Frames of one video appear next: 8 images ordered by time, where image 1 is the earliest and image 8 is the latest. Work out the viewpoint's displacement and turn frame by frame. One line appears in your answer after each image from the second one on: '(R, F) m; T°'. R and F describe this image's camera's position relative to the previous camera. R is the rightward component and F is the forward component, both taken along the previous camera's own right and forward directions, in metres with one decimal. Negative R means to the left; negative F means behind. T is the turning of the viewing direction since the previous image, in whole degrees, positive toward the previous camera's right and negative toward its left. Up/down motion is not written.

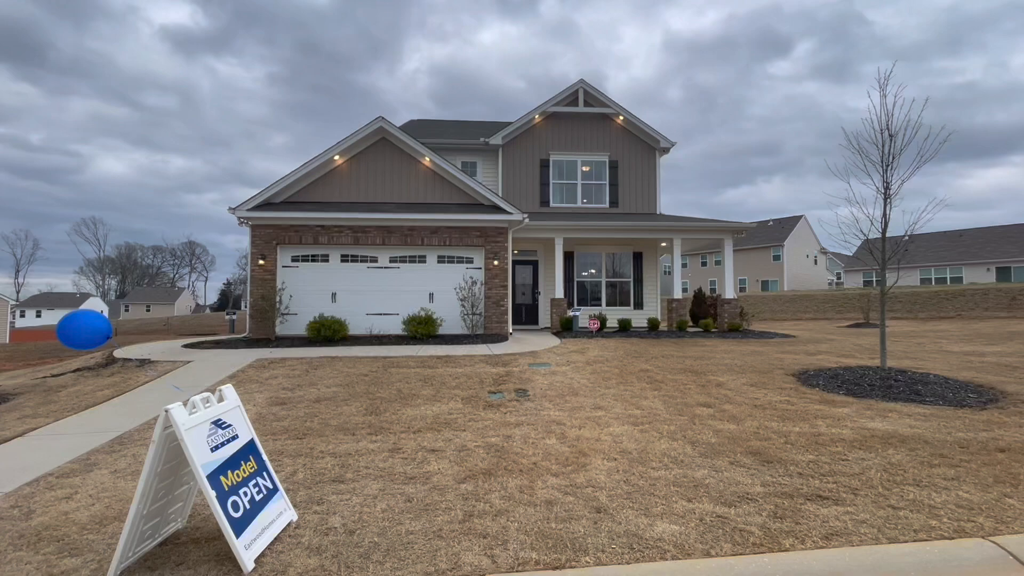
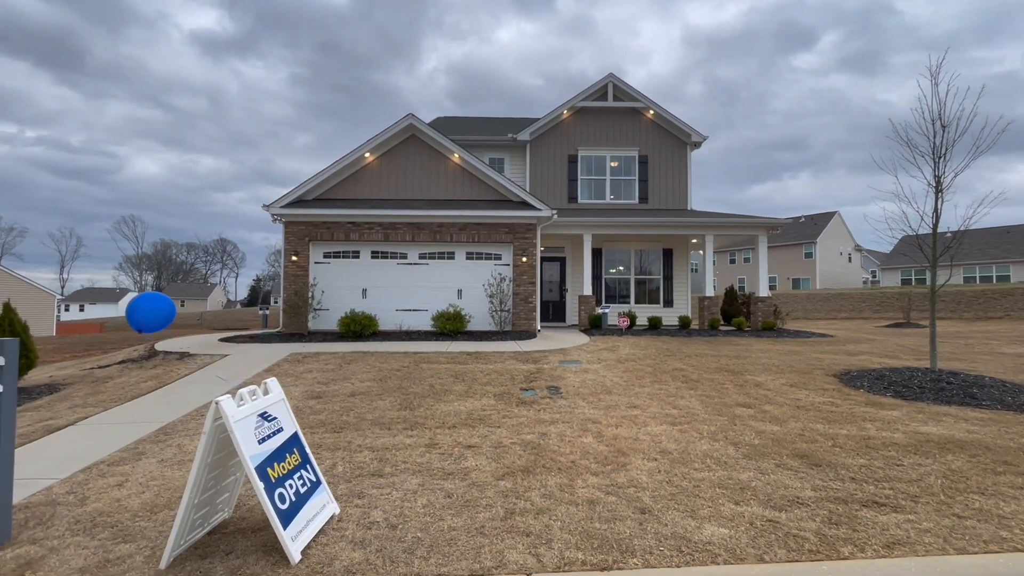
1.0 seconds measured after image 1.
(-0.2, +0.1) m; -3°
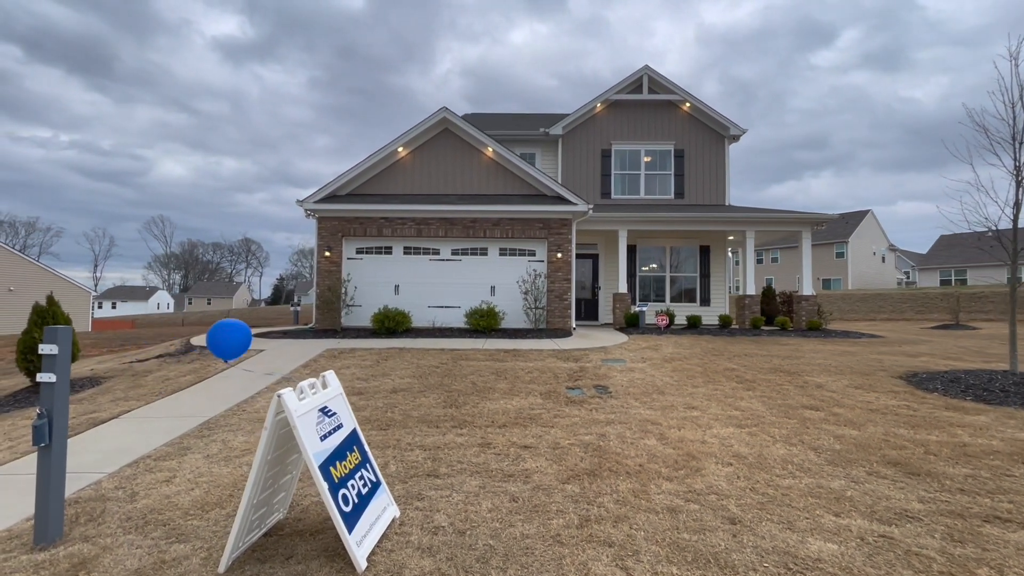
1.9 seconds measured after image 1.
(-0.4, +0.3) m; -2°
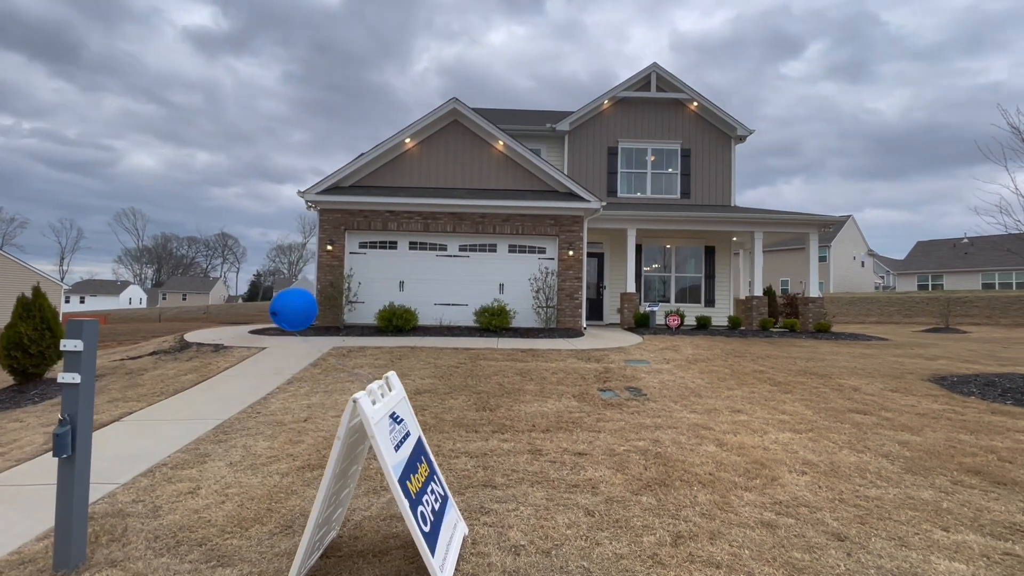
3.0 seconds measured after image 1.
(-0.7, +0.4) m; +2°
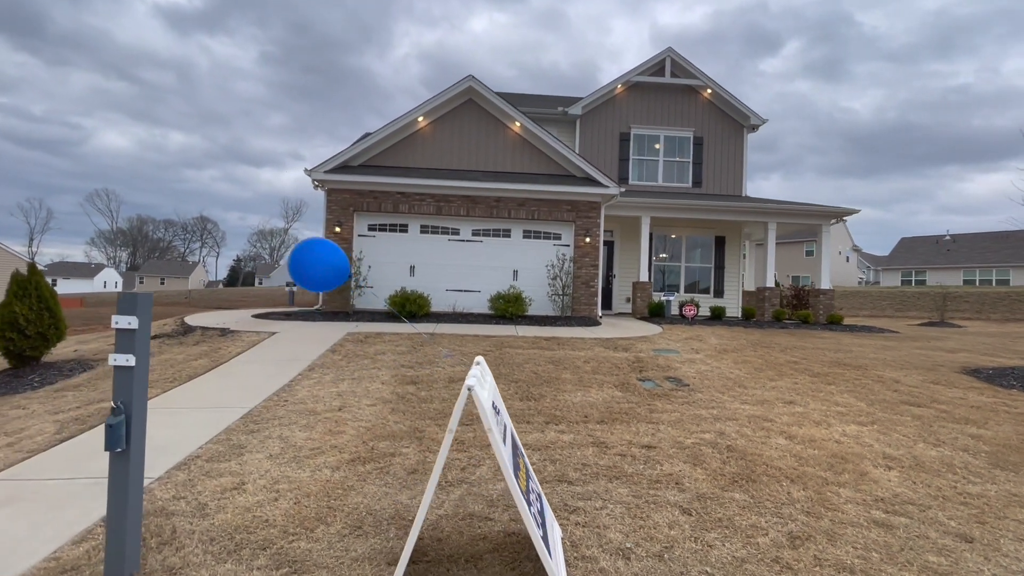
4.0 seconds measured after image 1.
(-0.8, +0.4) m; +2°
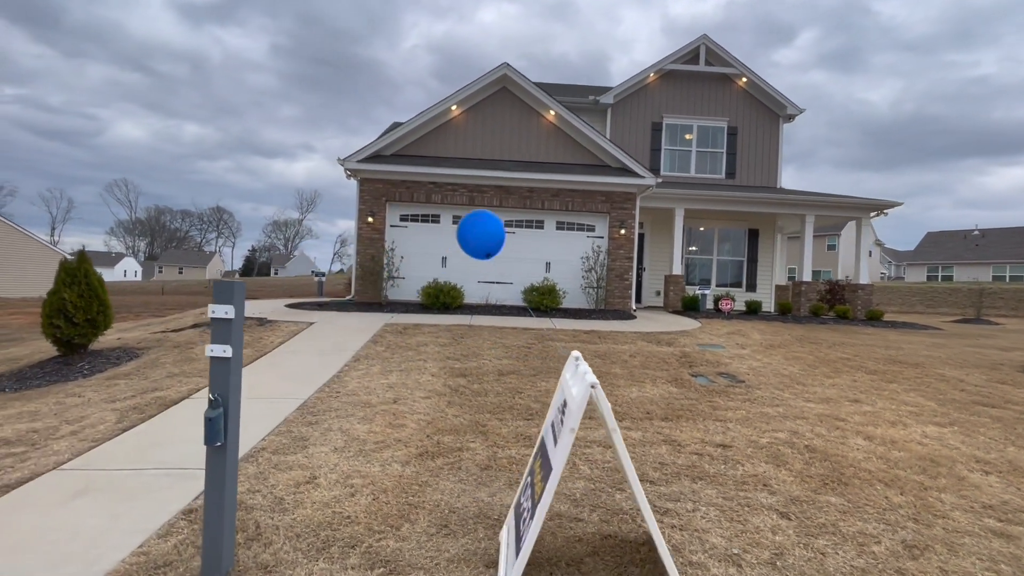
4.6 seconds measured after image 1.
(-0.5, +0.1) m; -1°
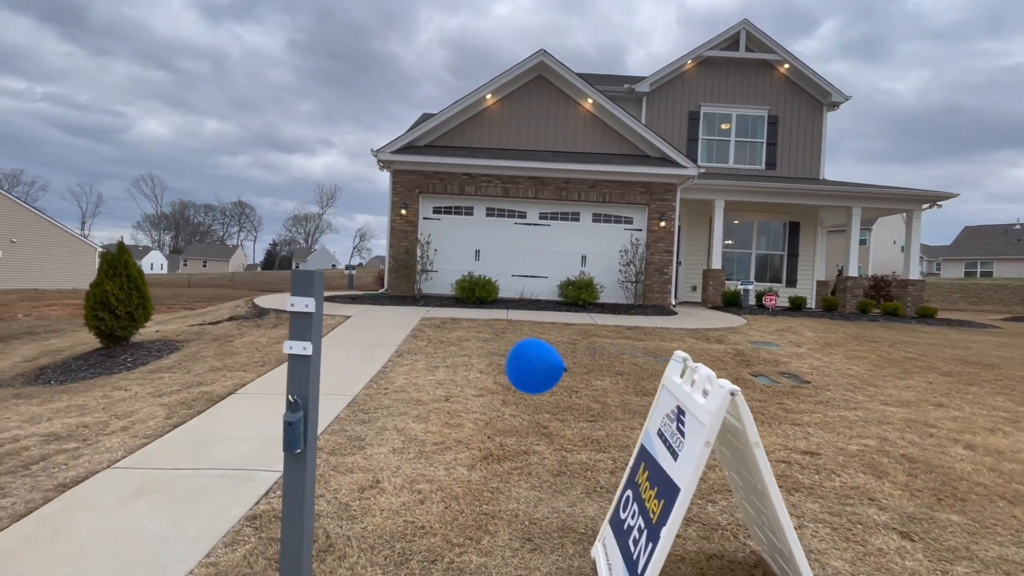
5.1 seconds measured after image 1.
(-0.5, +0.3) m; -2°
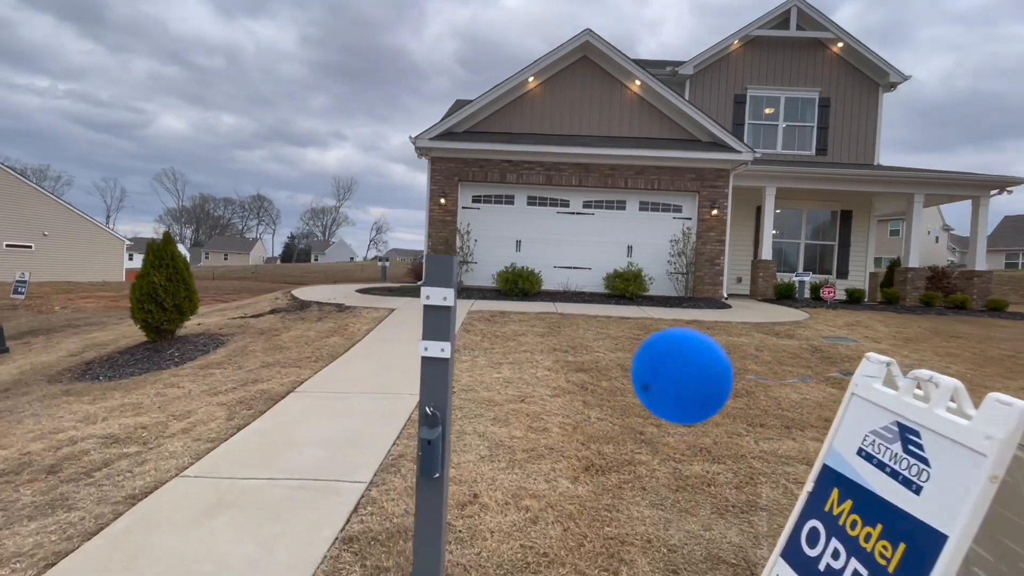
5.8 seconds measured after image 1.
(-0.7, +0.4) m; -2°
